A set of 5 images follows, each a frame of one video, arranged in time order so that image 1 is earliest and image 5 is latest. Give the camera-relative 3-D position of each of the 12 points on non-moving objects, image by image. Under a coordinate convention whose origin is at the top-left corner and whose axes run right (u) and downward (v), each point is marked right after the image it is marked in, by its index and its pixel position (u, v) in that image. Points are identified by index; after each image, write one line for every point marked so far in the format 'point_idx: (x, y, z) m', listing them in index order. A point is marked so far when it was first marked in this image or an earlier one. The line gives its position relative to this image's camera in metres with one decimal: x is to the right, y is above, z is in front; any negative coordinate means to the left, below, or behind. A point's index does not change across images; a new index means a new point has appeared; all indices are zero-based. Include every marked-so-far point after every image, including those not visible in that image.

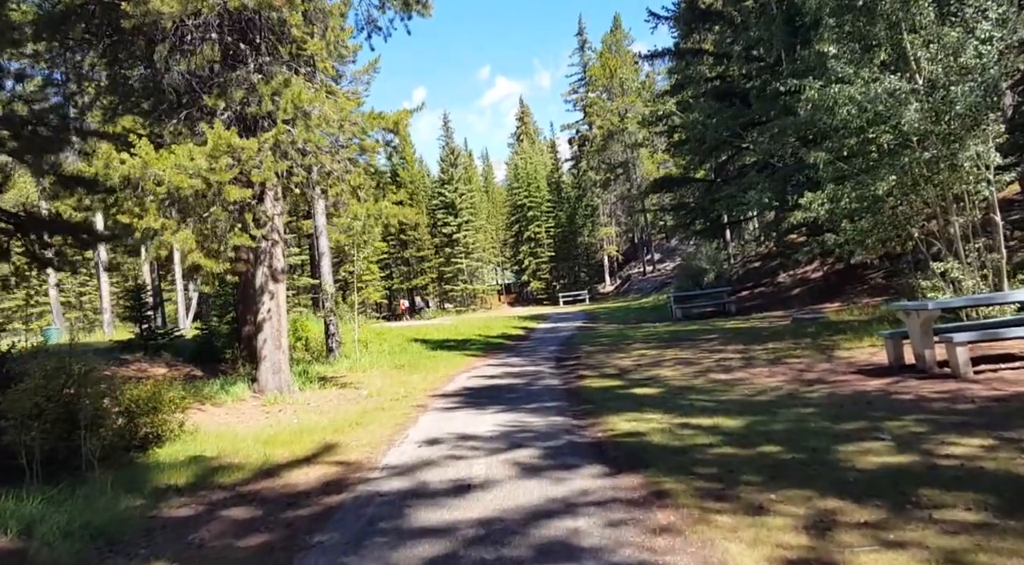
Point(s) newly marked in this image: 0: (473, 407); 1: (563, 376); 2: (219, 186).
0: (-0.6, -1.8, +9.3) m
1: (+0.9, -1.7, +11.8) m
2: (-4.0, +1.3, +9.0) m
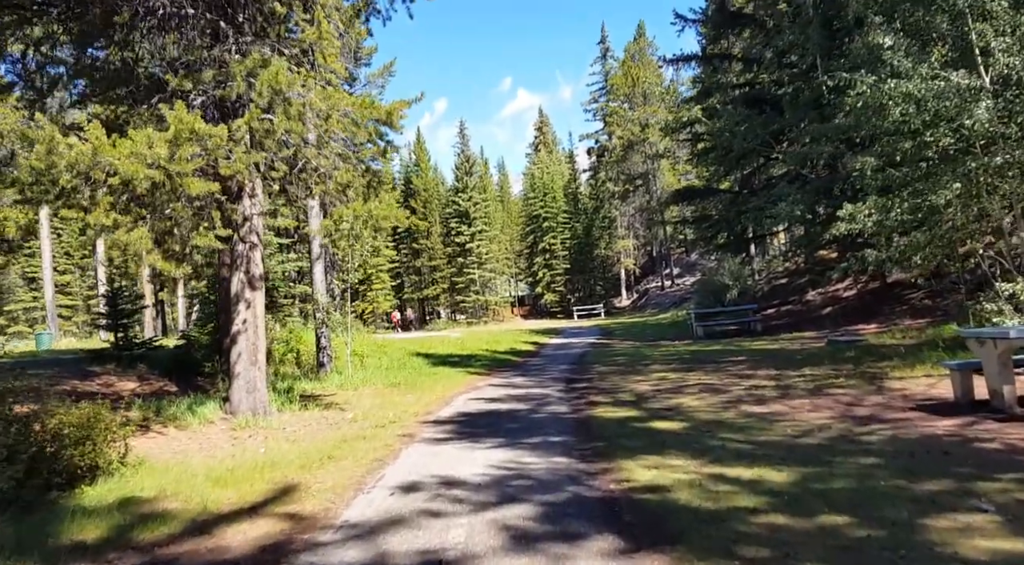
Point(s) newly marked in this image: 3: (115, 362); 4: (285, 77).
0: (-0.6, -1.9, +8.1) m
1: (+1.0, -1.9, +10.5) m
2: (-3.9, +1.2, +7.9) m
3: (-7.7, -1.6, +12.8) m
4: (-2.8, +2.6, +8.3) m
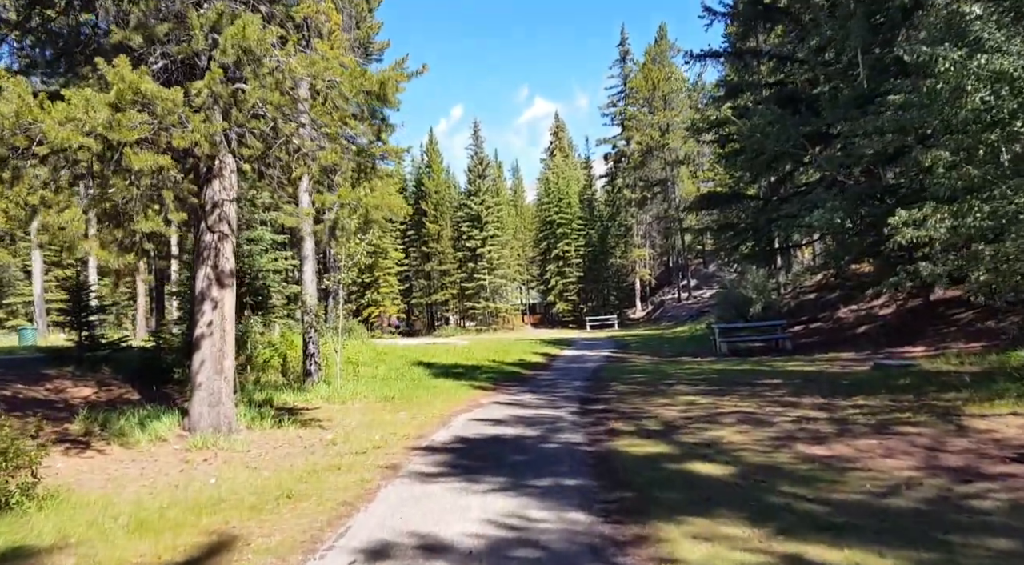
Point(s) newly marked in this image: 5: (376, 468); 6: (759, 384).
0: (-0.5, -1.9, +6.6) m
1: (+1.0, -2.0, +9.0) m
2: (-3.8, +1.3, +6.5) m
3: (-7.5, -1.4, +11.5) m
4: (-2.6, +2.6, +6.9) m
5: (-1.4, -2.0, +7.0) m
6: (+4.6, -1.9, +12.4) m
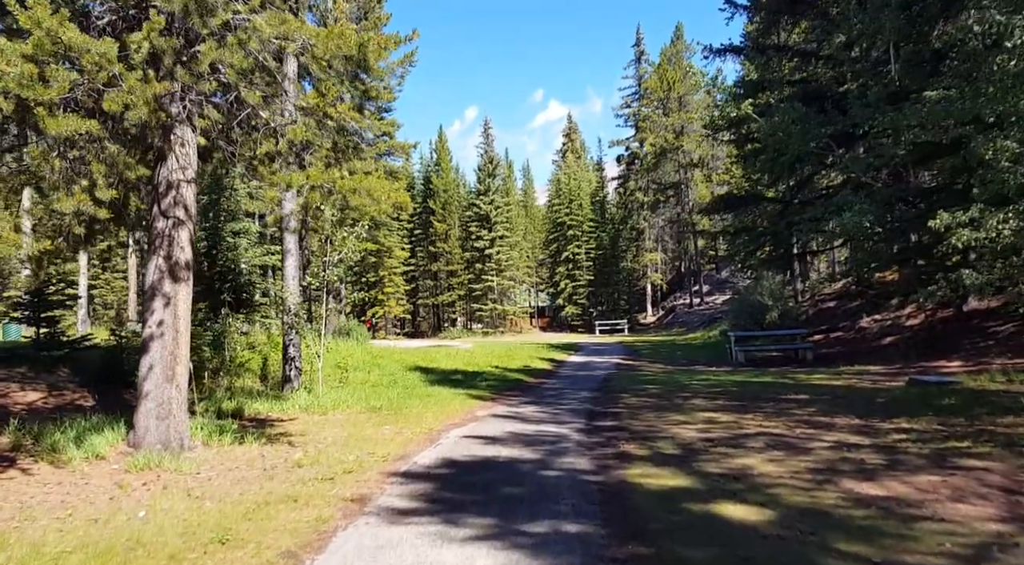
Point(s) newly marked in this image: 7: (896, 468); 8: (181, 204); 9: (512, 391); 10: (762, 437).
0: (-0.6, -1.9, +5.5) m
1: (+1.0, -2.0, +7.9) m
2: (-3.8, +1.4, +5.4) m
3: (-7.5, -1.3, +10.4) m
4: (-2.7, +2.7, +5.8) m
5: (-1.5, -1.9, +5.9) m
6: (+4.6, -2.0, +11.2) m
7: (+3.8, -1.8, +6.5) m
8: (-3.7, +0.9, +7.4) m
9: (0.0, -2.2, +13.9) m
10: (+3.1, -1.9, +8.3) m
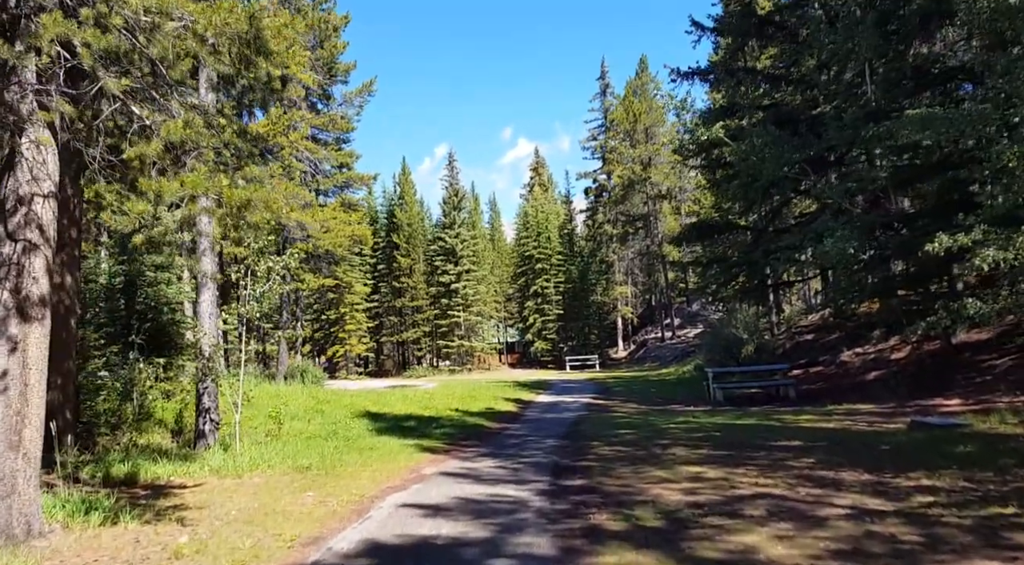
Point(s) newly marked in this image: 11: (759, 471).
0: (-1.0, -2.1, +3.9) m
1: (+0.5, -2.3, +6.4) m
2: (-4.3, +1.1, +3.9) m
3: (-8.2, -1.8, +8.6) m
4: (-3.1, +2.4, +4.4) m
5: (-1.9, -2.2, +4.3) m
6: (+3.9, -2.5, +9.9) m
7: (+3.3, -2.1, +5.1) m
8: (-4.2, +0.5, +5.9) m
9: (-0.8, -2.9, +12.3) m
10: (+2.6, -2.3, +6.9) m
11: (+3.1, -2.4, +8.4) m
